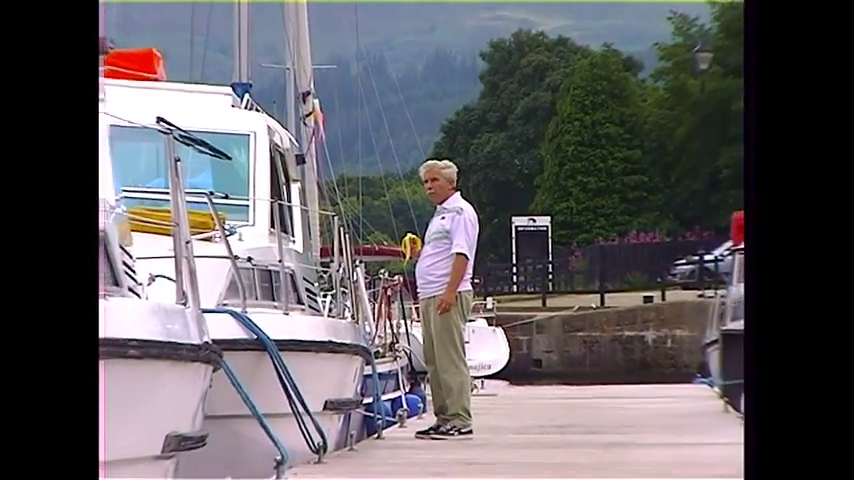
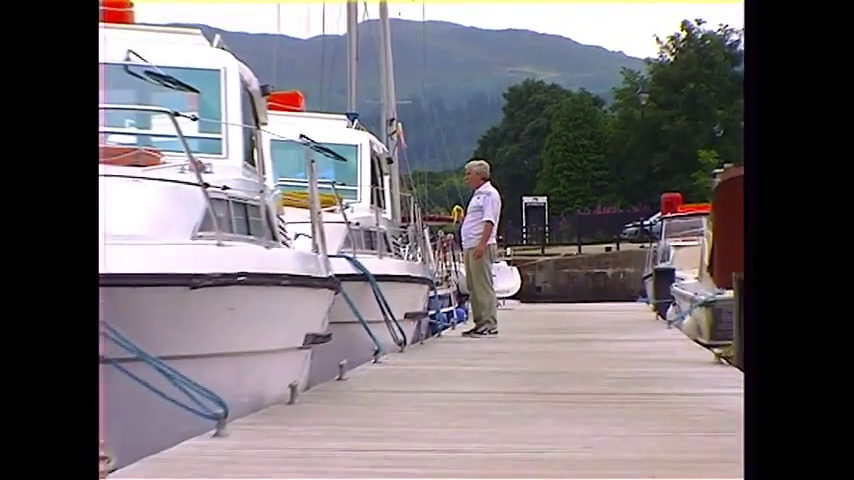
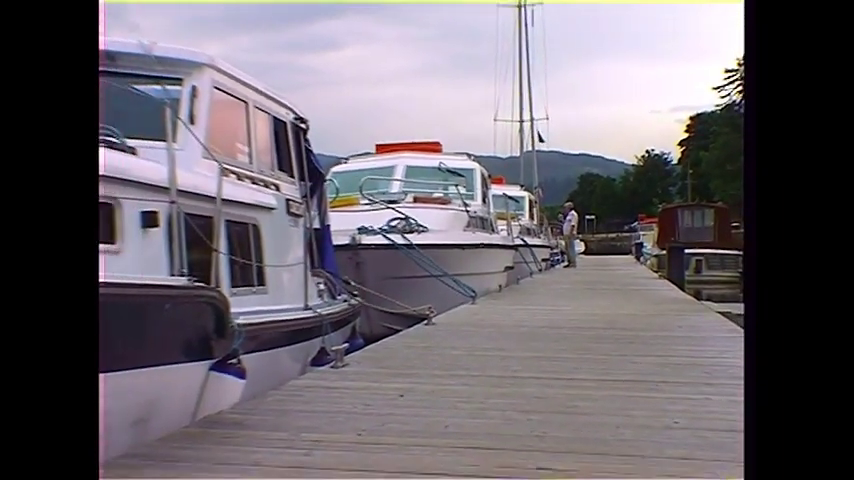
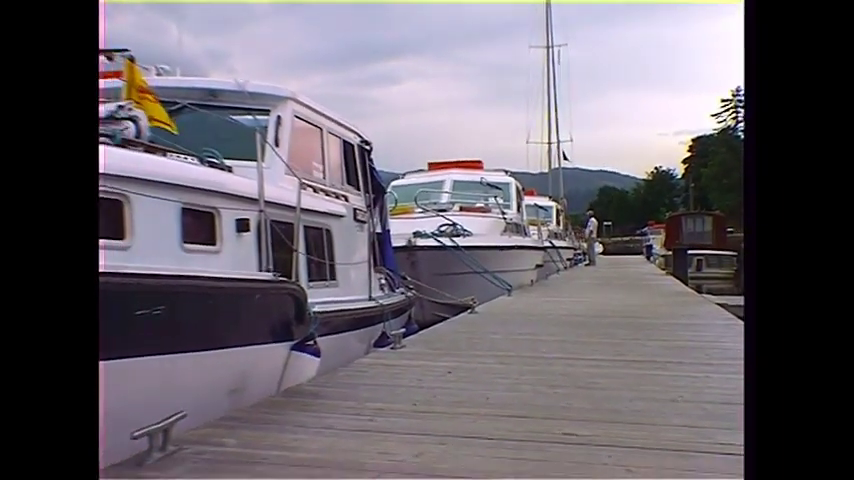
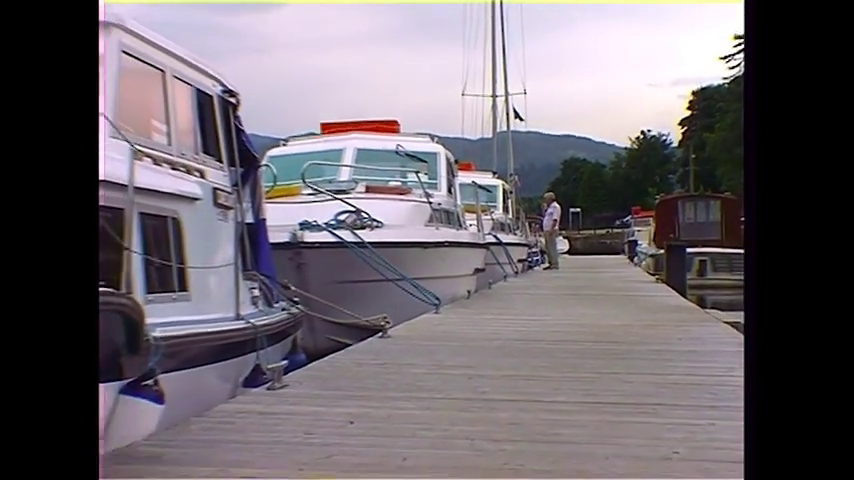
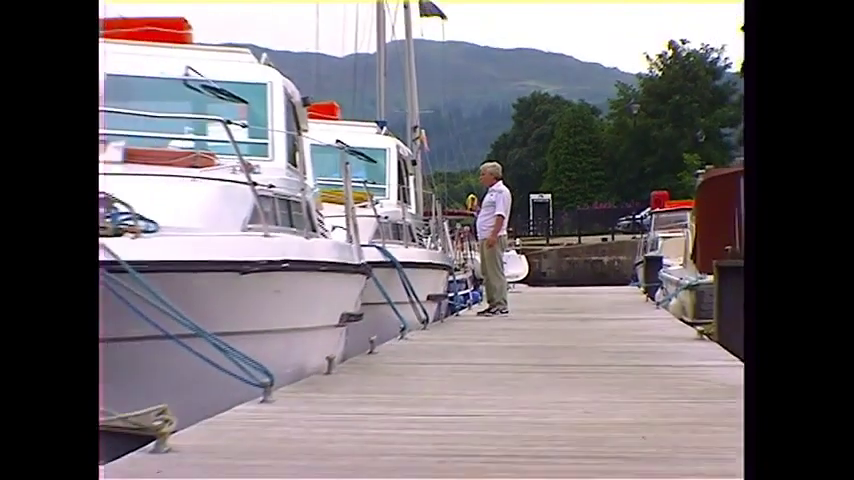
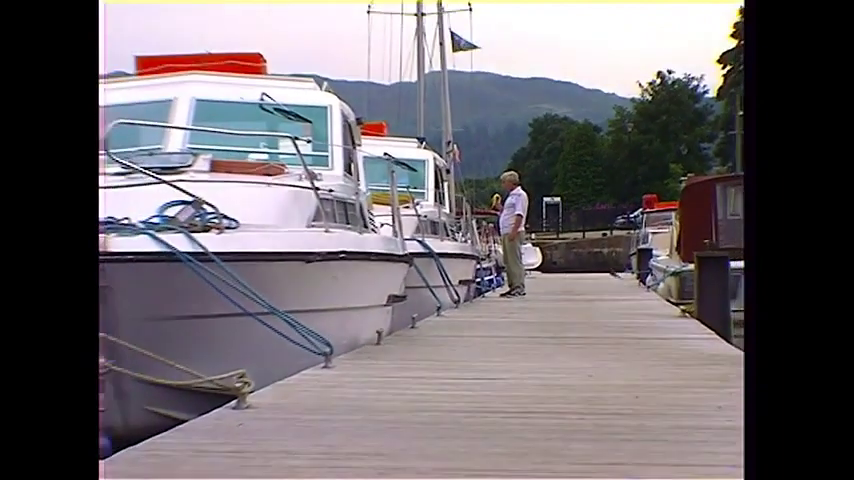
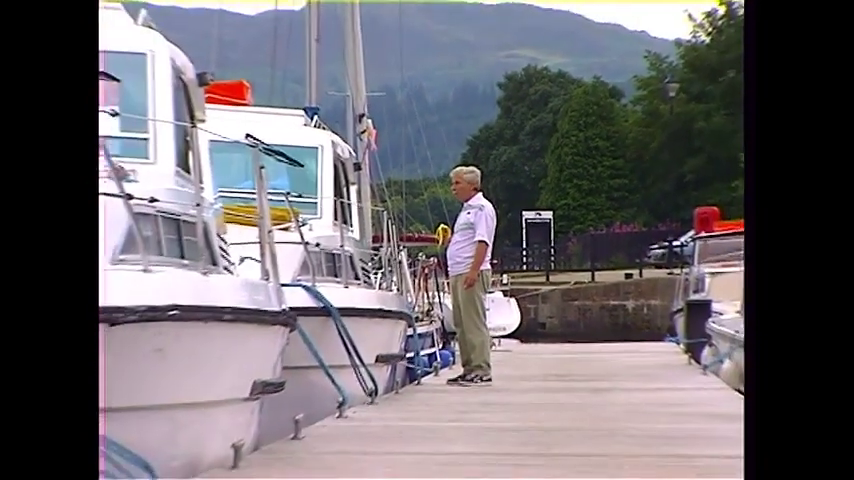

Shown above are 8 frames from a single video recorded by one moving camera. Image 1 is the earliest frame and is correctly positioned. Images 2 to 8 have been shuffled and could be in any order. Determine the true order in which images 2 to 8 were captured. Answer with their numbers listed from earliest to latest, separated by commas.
8, 2, 6, 7, 5, 3, 4
